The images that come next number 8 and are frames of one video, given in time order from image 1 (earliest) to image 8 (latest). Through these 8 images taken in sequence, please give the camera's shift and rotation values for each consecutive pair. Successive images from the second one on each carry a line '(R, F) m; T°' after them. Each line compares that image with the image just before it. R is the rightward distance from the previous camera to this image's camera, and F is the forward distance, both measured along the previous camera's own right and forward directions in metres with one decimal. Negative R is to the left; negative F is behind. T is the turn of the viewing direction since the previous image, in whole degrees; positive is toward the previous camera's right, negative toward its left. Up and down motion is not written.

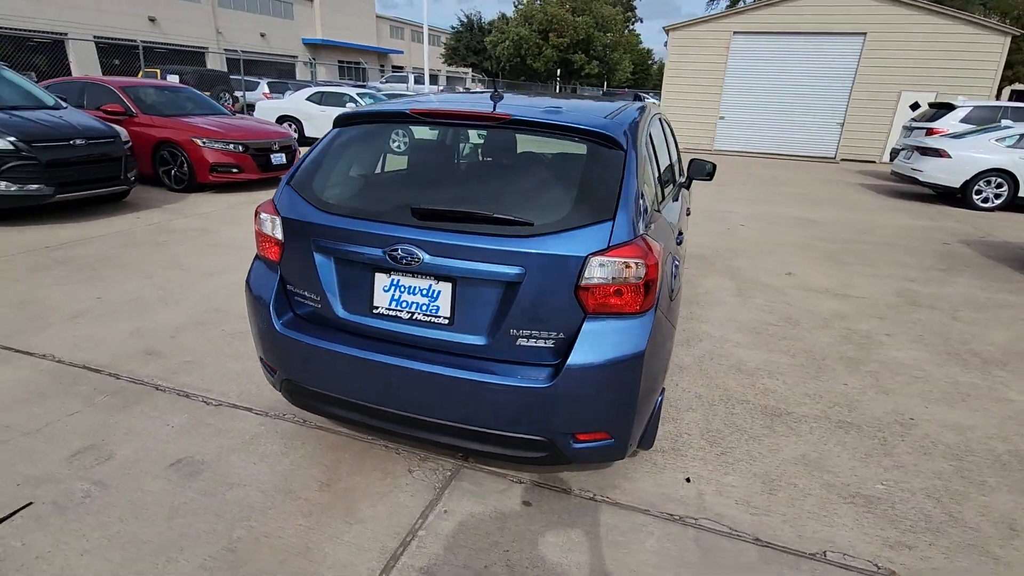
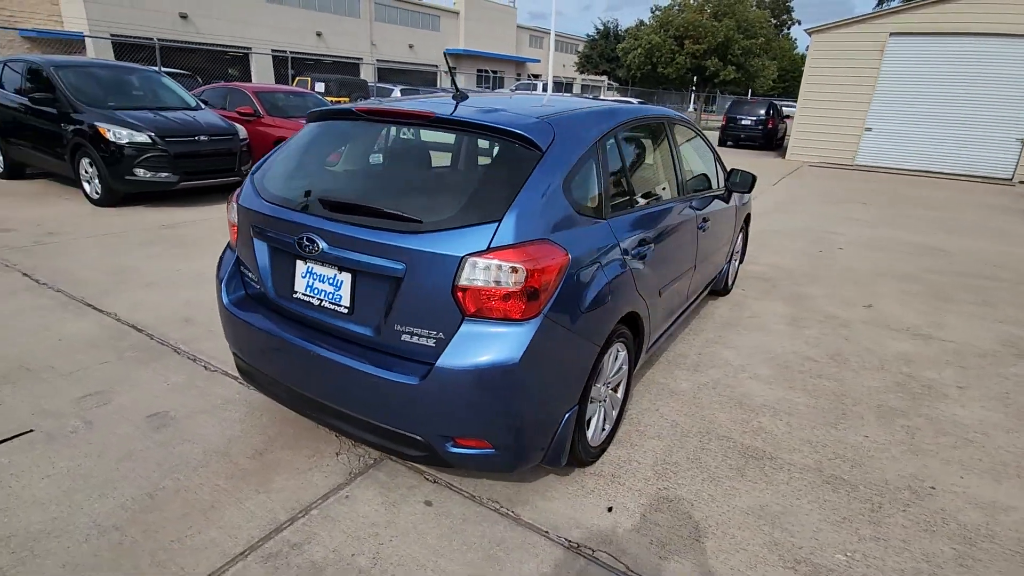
(+0.9, +0.1) m; -13°
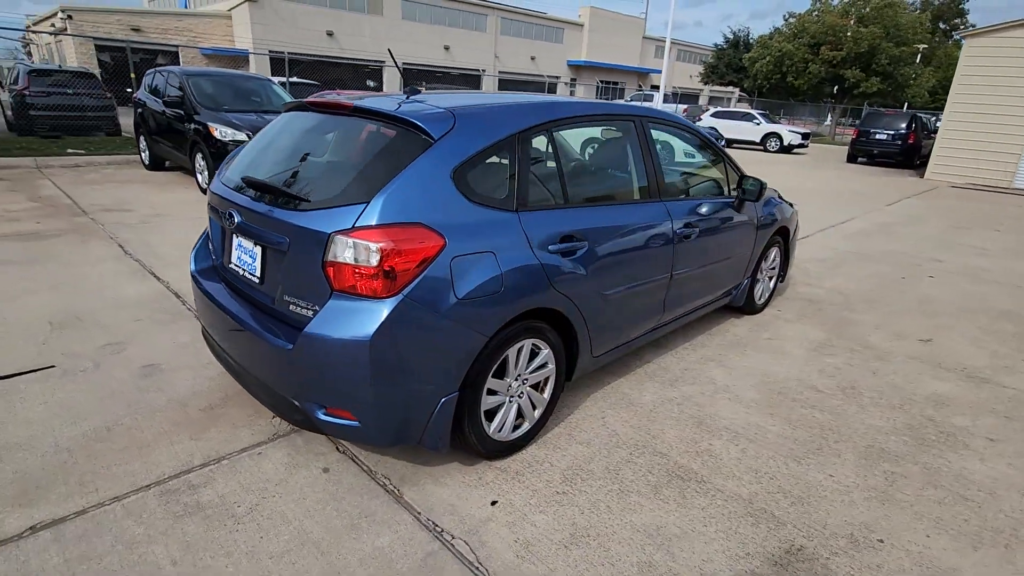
(+1.0, +0.1) m; -12°
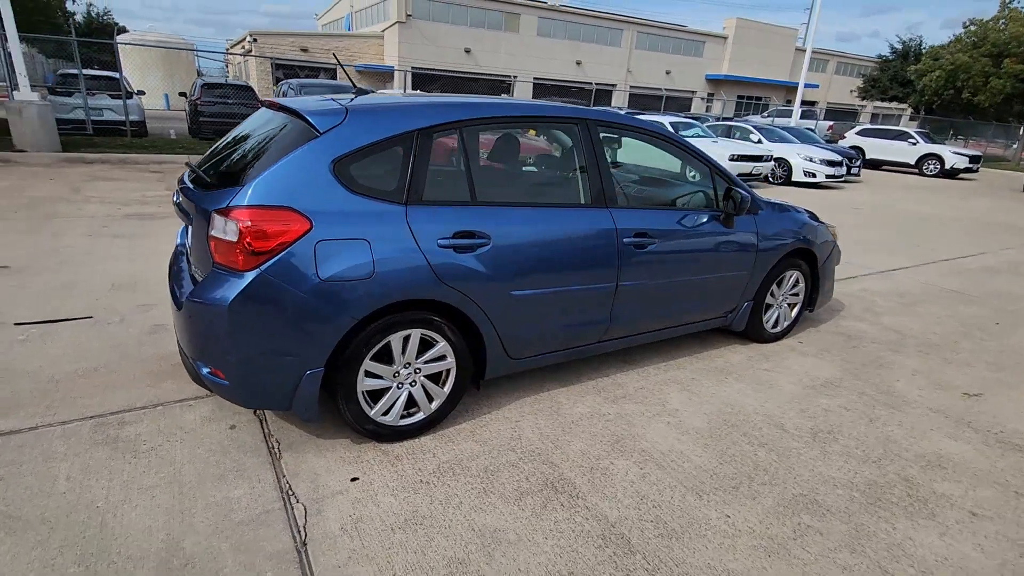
(+1.1, +0.1) m; -13°
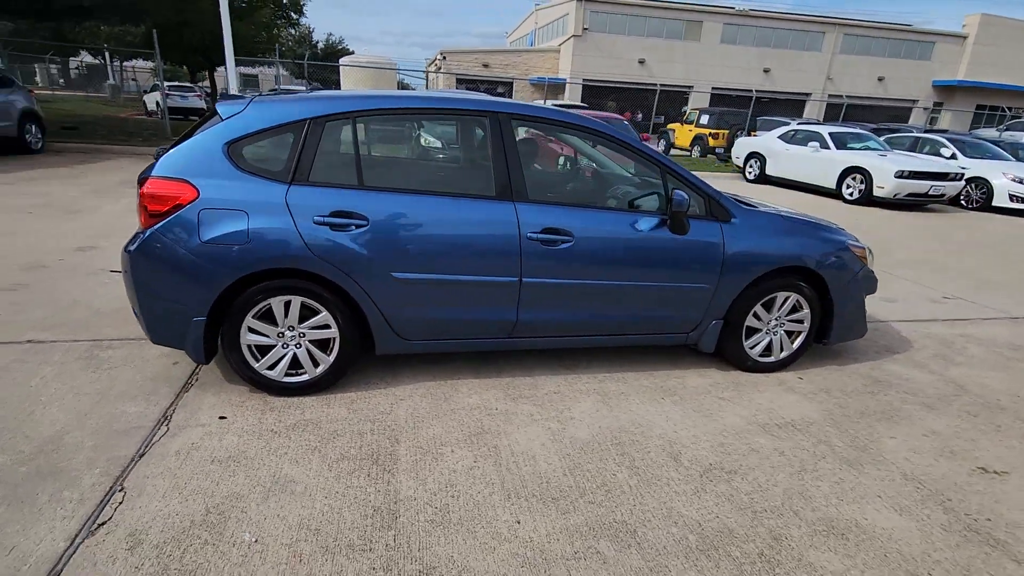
(+1.6, +0.2) m; -18°
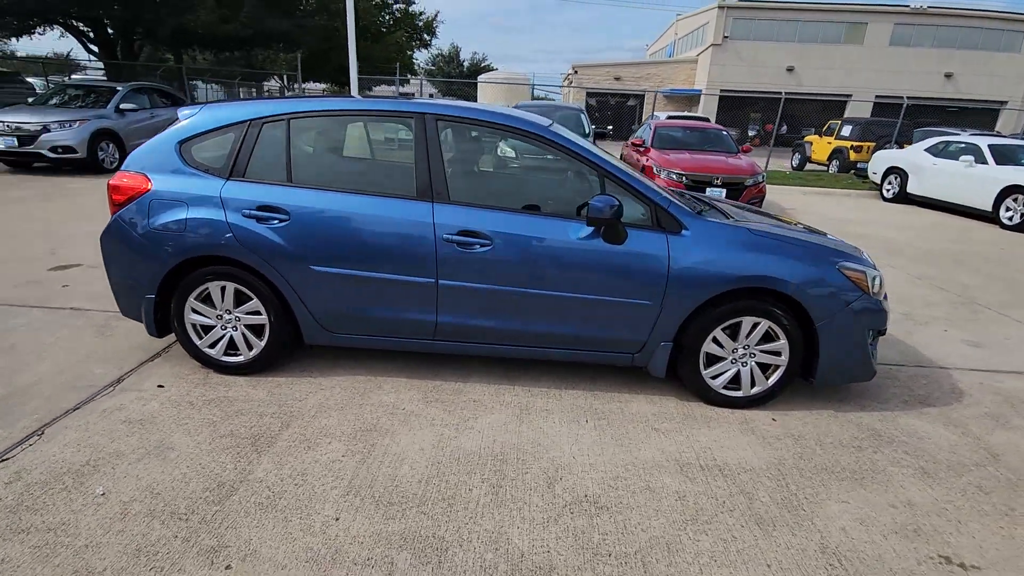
(+1.3, +0.2) m; -14°
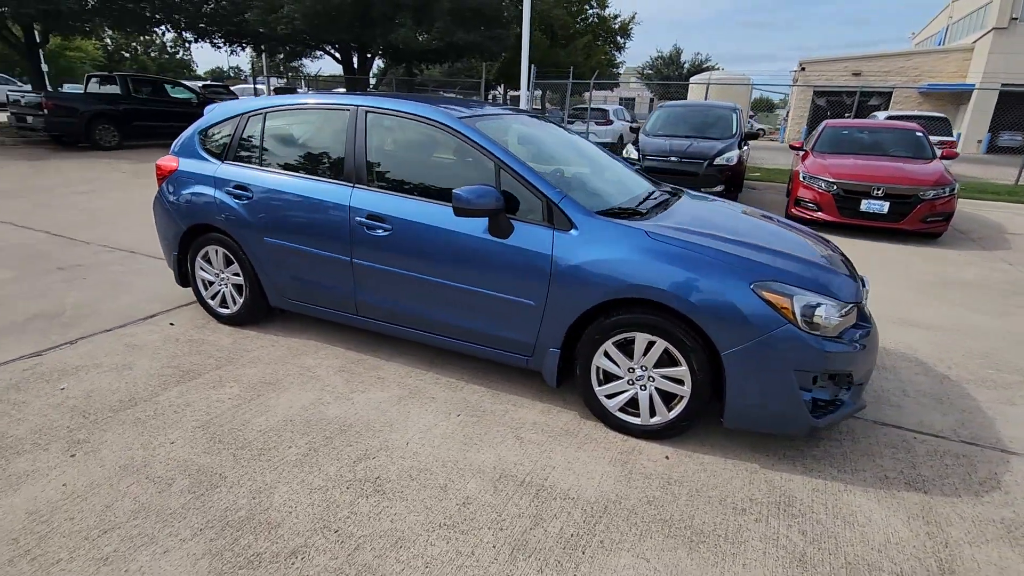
(+1.8, +0.4) m; -22°
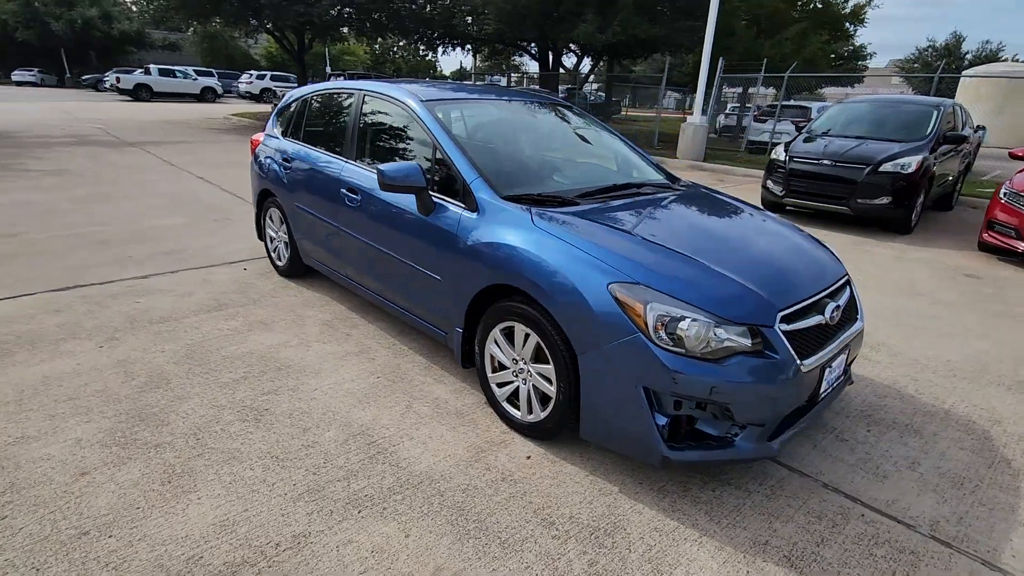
(+1.6, +0.3) m; -21°
